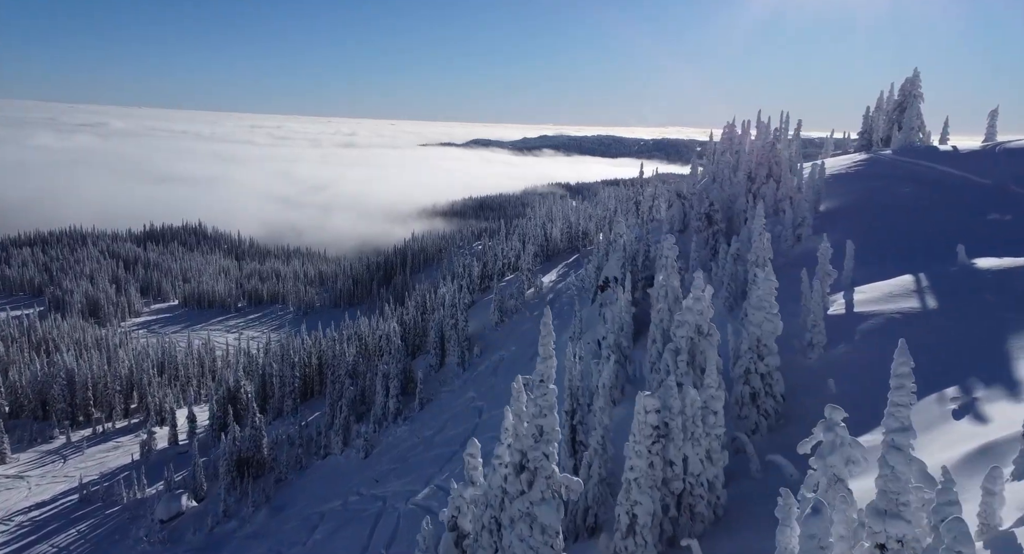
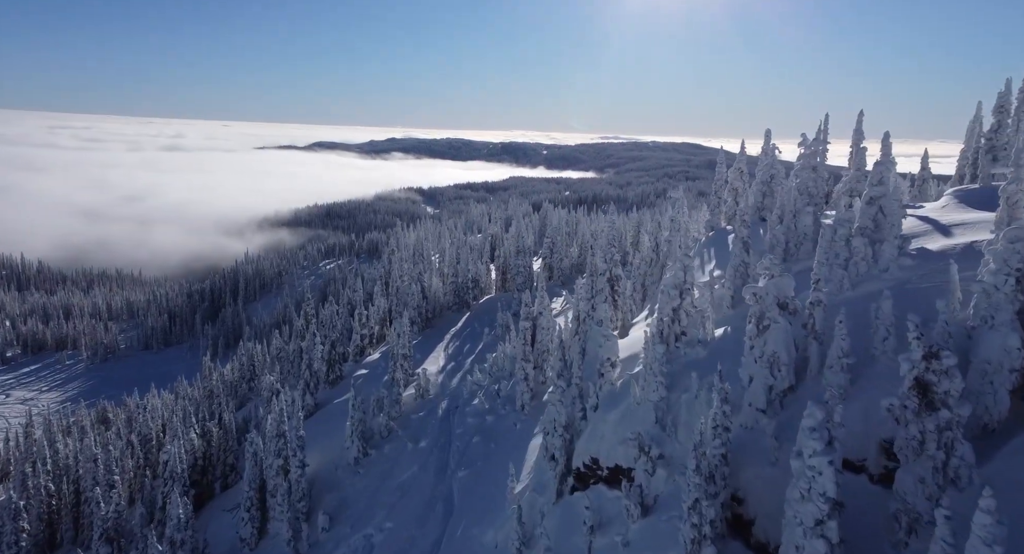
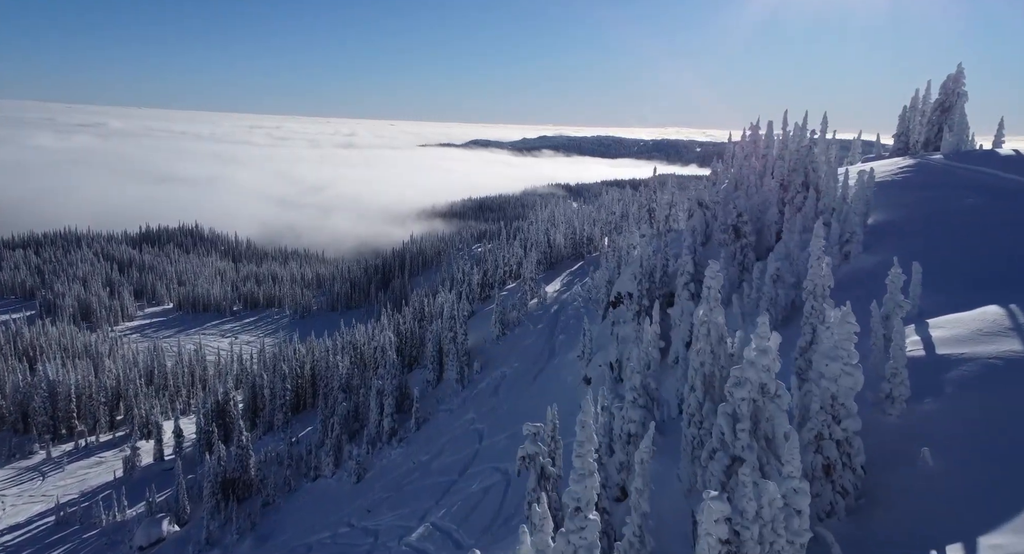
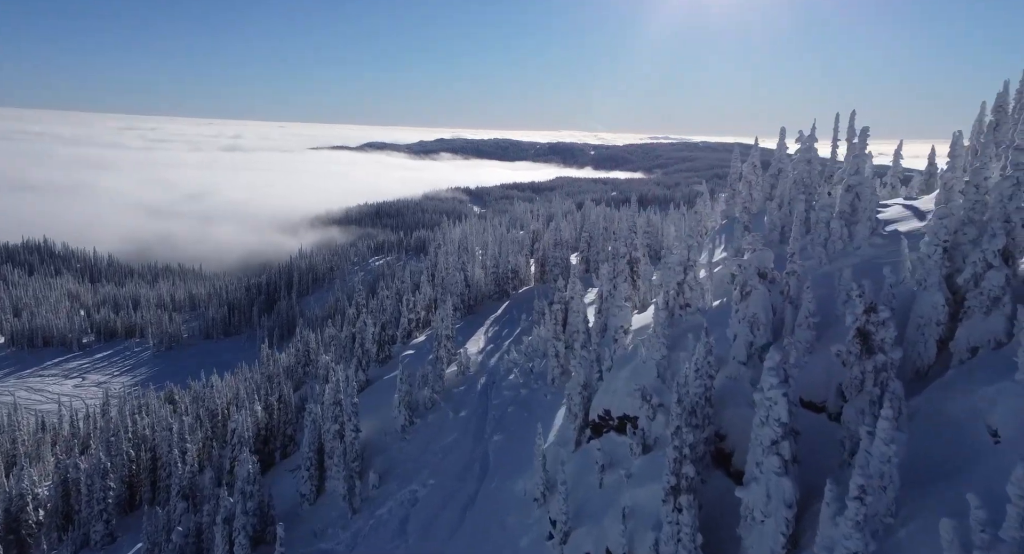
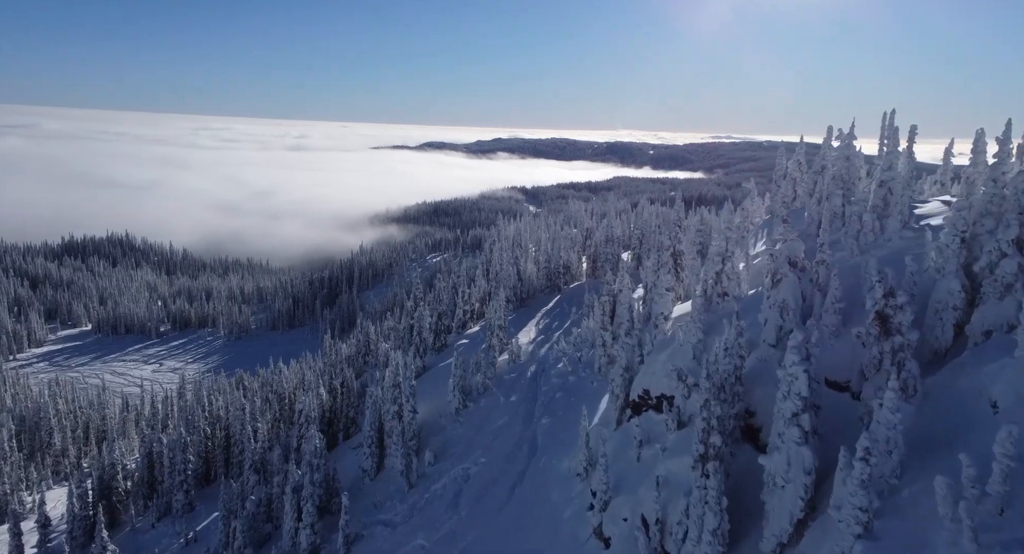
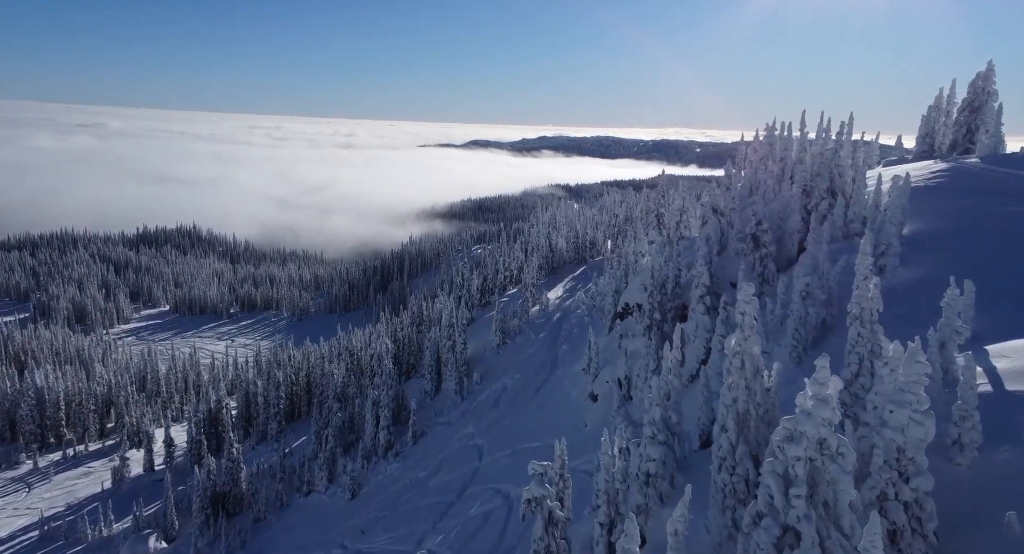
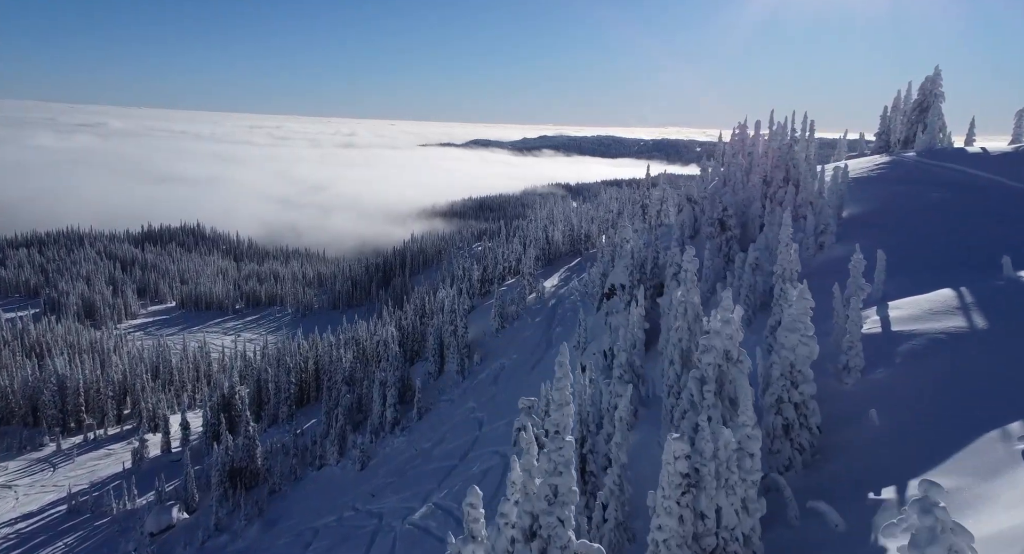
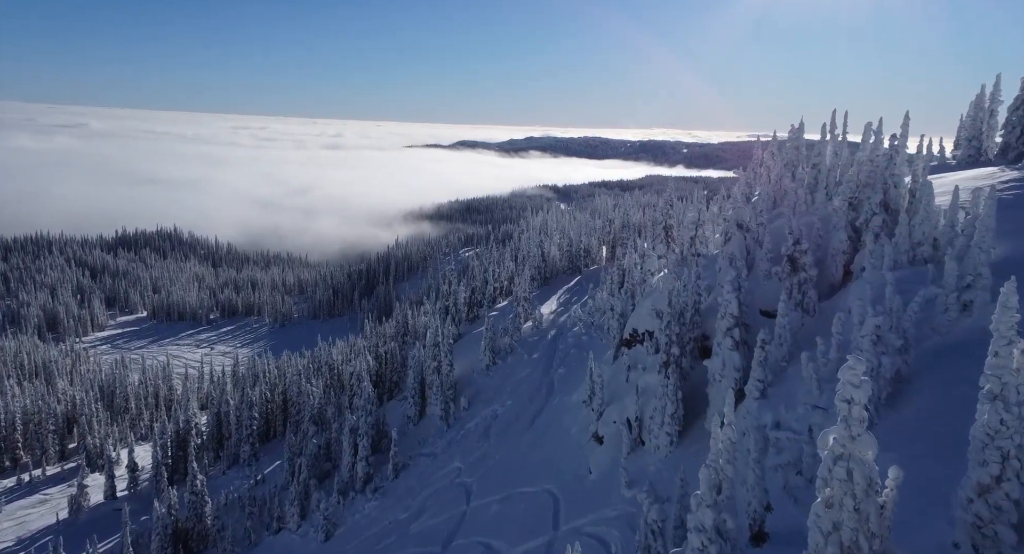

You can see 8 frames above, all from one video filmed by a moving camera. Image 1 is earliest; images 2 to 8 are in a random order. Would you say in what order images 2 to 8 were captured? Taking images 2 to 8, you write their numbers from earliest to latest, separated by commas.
7, 3, 6, 8, 5, 4, 2
